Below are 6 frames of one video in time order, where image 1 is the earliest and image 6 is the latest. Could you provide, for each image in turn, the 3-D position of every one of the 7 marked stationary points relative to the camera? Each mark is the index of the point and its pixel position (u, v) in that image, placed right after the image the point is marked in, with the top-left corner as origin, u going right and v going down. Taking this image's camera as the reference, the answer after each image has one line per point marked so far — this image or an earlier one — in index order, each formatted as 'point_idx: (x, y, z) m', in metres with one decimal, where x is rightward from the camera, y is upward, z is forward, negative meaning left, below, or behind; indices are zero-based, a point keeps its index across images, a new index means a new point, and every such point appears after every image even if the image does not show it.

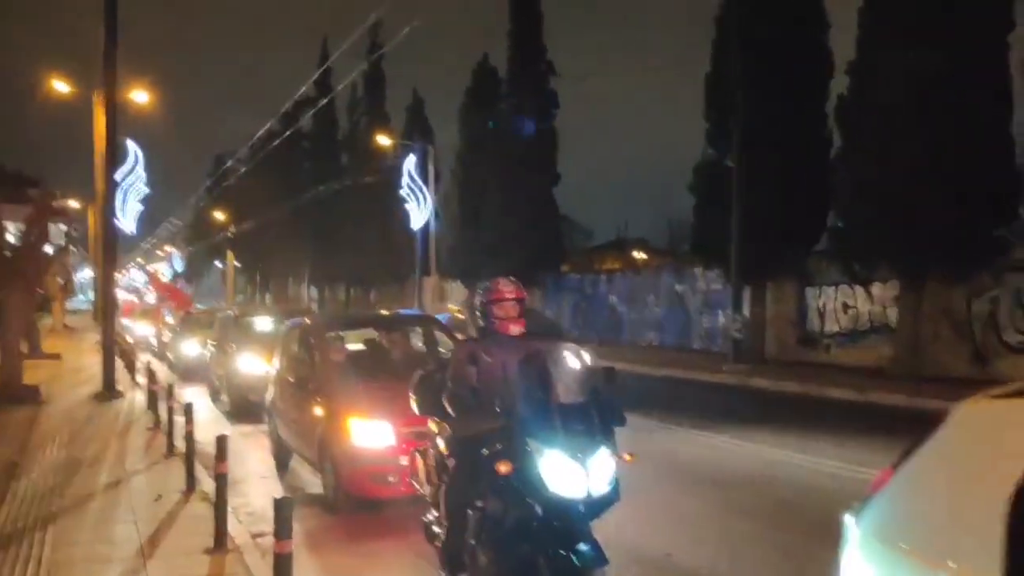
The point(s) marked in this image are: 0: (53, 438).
0: (-5.5, -1.8, +13.7) m
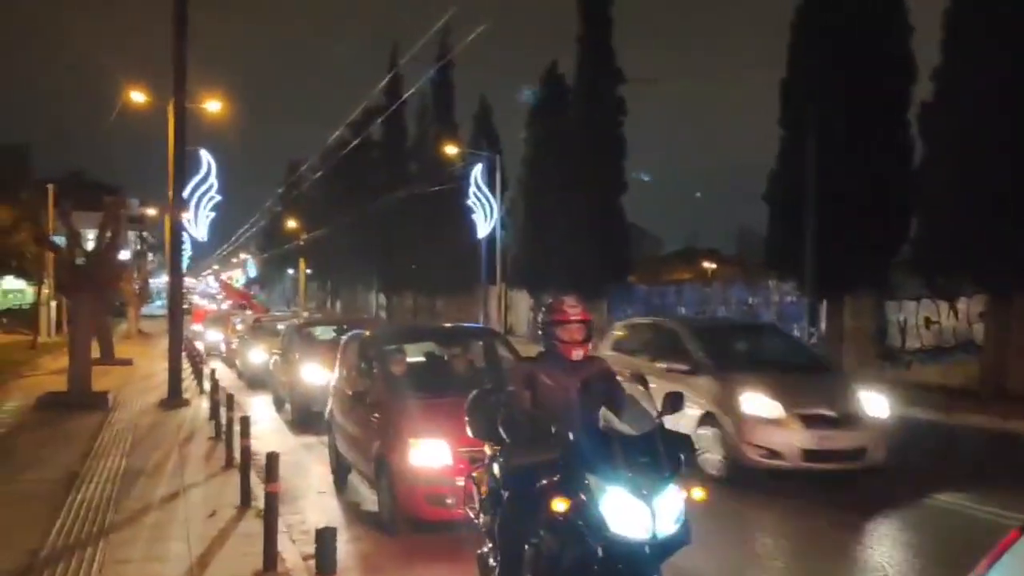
0: (-4.8, -1.9, +13.7) m
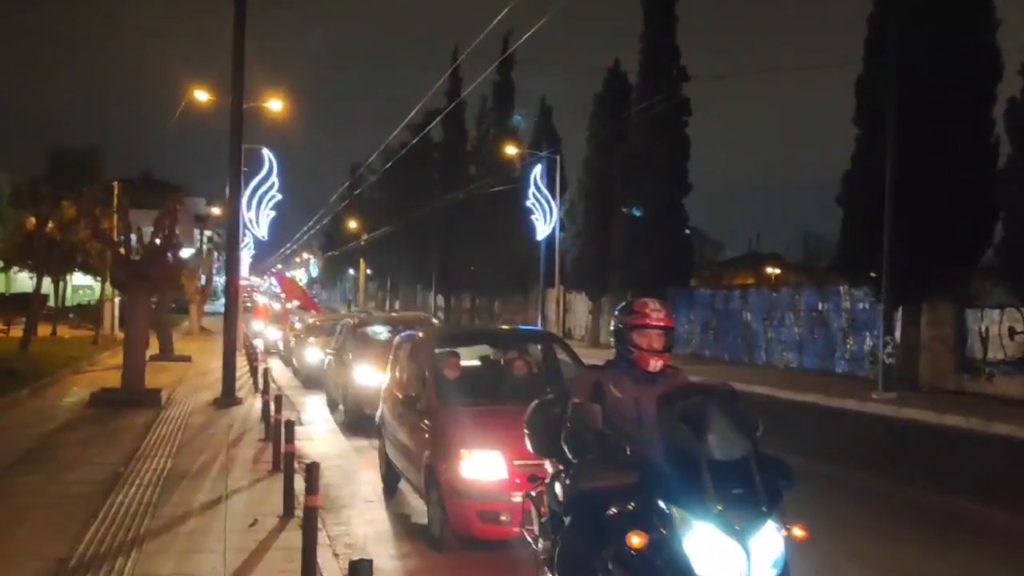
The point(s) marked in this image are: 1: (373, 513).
0: (-4.1, -1.8, +13.3) m
1: (-1.2, -1.9, +9.6) m
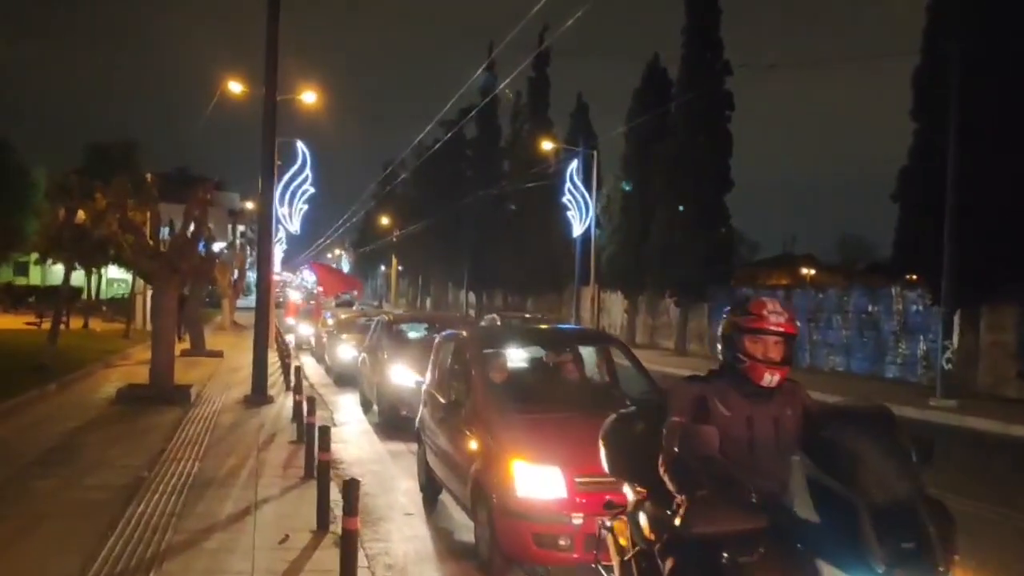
0: (-3.6, -1.8, +12.6) m
1: (-0.8, -1.9, +8.9) m
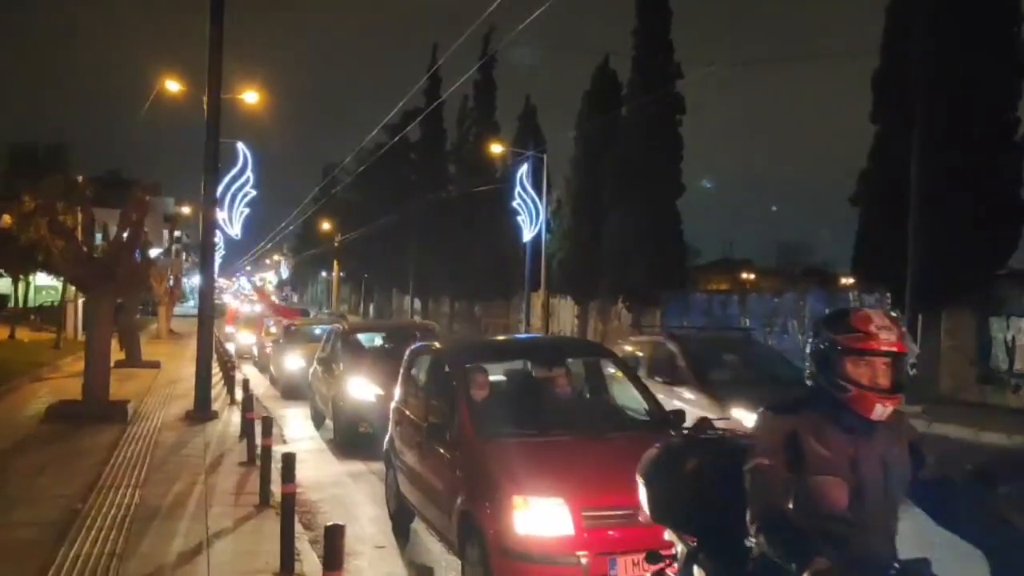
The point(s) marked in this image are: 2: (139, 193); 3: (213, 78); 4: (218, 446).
0: (-3.9, -1.9, +11.6) m
1: (-0.9, -1.9, +8.0) m
2: (-6.4, +1.6, +19.6) m
3: (-5.0, +3.5, +19.0) m
4: (-3.6, -1.9, +13.9) m
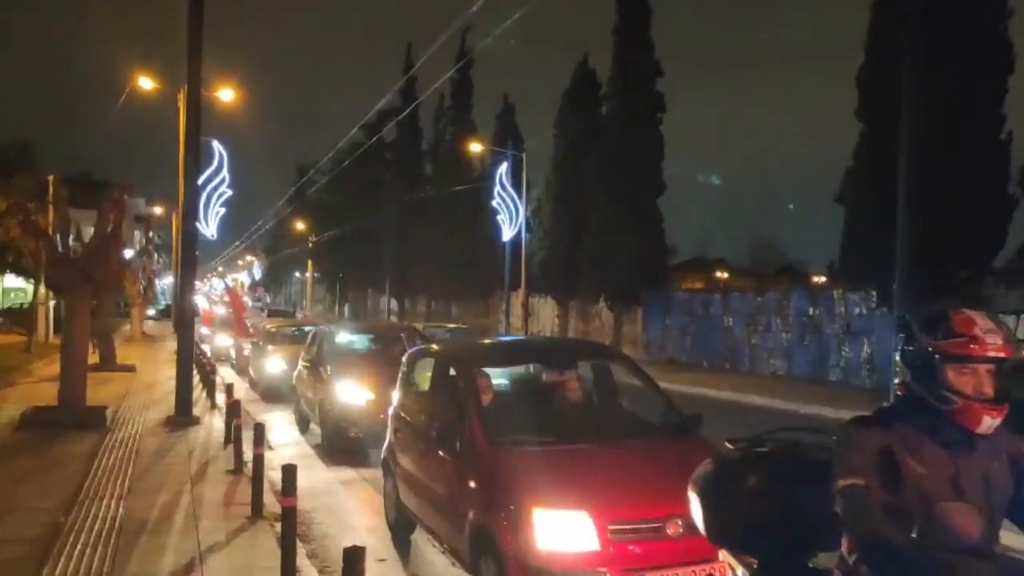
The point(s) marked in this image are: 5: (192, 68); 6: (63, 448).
0: (-3.9, -1.9, +11.1) m
1: (-0.8, -1.9, +7.6) m
2: (-6.6, +1.6, +19.1) m
3: (-5.2, +3.5, +18.5) m
4: (-3.7, -1.9, +13.4) m
5: (-5.2, +3.6, +18.6) m
6: (-5.4, -1.9, +13.6) m
